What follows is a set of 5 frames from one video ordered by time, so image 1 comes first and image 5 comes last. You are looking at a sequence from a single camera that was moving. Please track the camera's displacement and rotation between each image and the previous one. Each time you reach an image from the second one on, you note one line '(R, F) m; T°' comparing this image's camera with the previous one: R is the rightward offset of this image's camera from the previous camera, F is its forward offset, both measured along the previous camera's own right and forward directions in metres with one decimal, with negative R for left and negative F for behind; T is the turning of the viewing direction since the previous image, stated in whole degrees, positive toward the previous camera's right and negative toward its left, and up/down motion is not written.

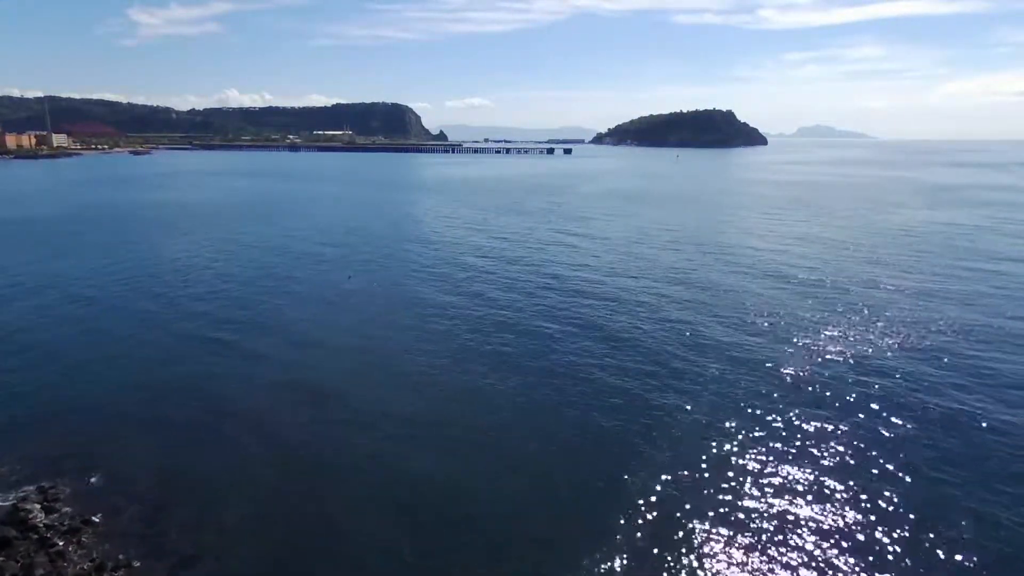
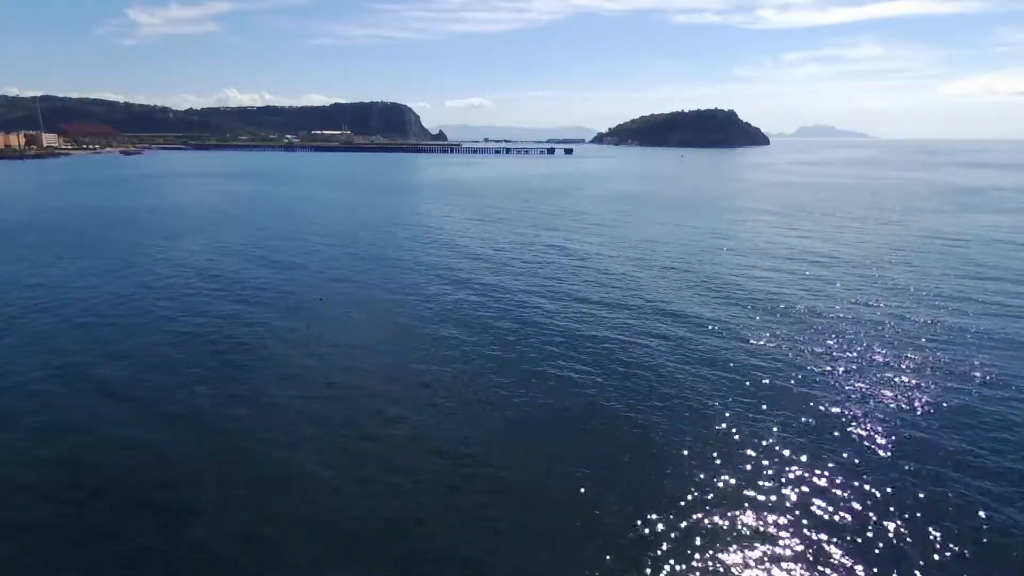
(+0.4, +3.1) m; 0°
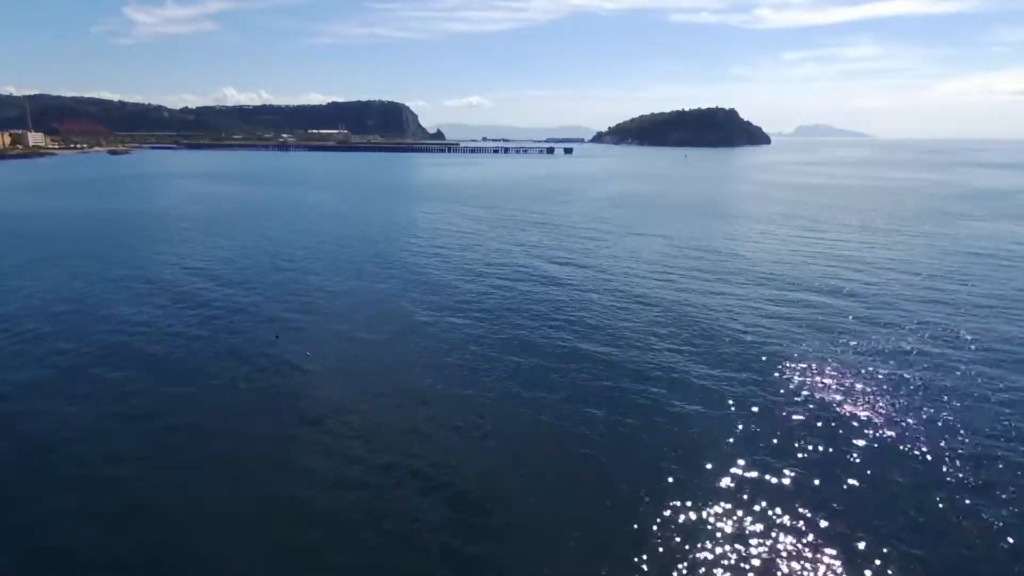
(-0.3, +4.0) m; 0°
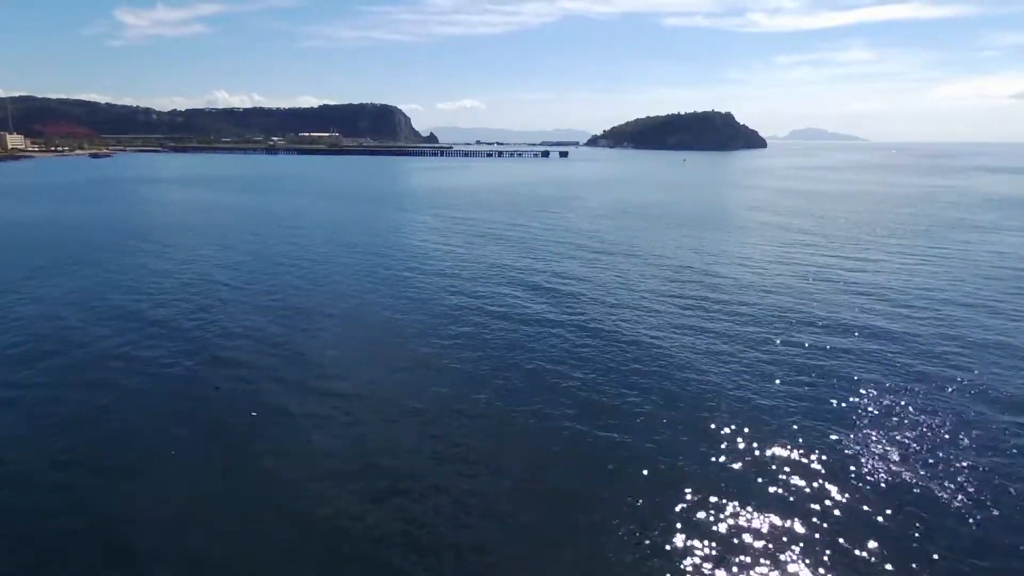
(-0.2, +4.3) m; +1°
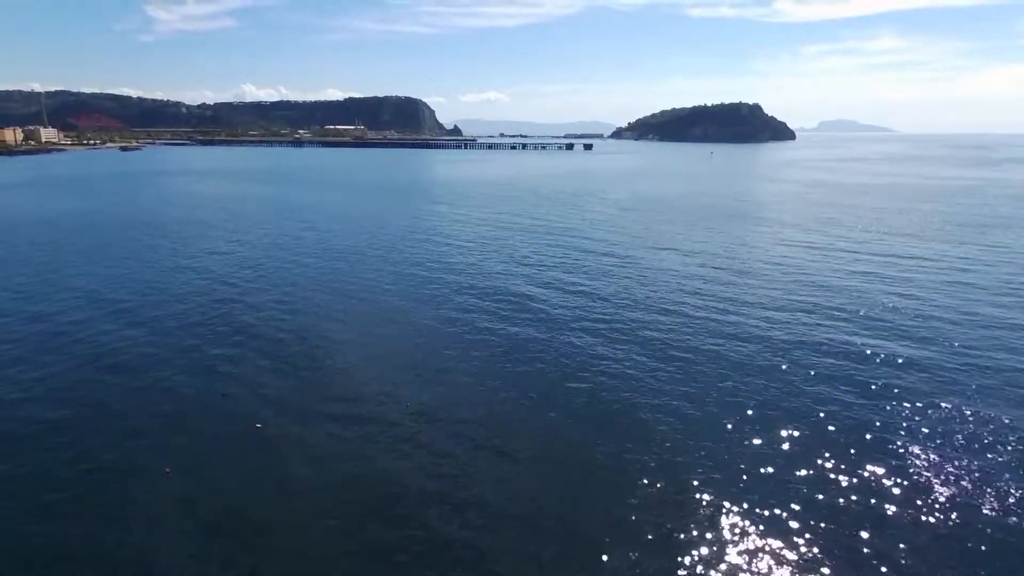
(-0.3, +0.7) m; -2°
